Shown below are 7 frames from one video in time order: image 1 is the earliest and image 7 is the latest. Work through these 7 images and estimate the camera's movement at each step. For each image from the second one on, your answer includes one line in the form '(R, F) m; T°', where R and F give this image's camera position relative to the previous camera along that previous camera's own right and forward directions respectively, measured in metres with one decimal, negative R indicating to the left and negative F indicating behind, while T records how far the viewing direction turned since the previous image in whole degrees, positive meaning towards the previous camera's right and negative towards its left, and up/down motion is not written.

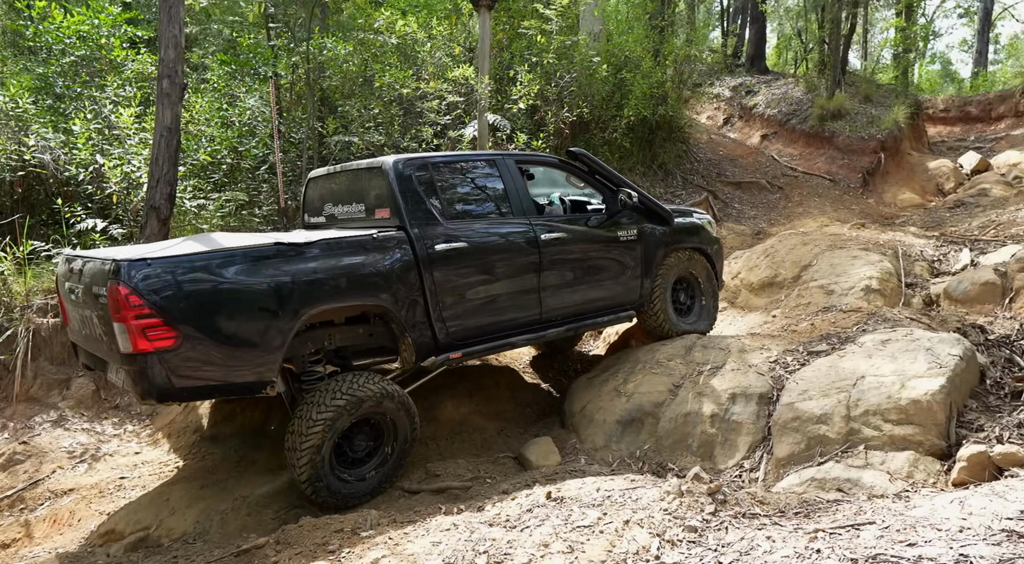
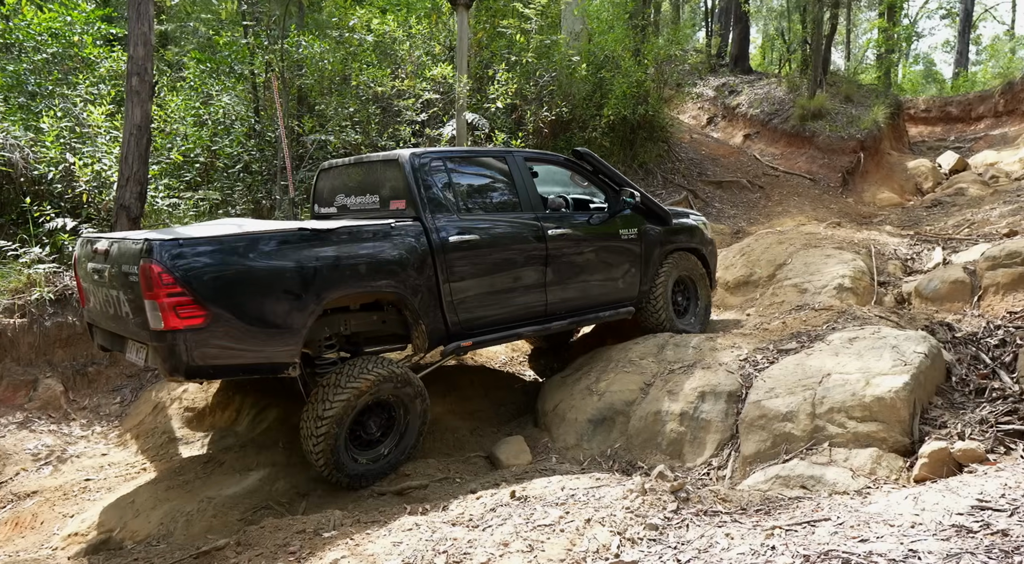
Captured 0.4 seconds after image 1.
(+0.1, 0.0) m; +1°
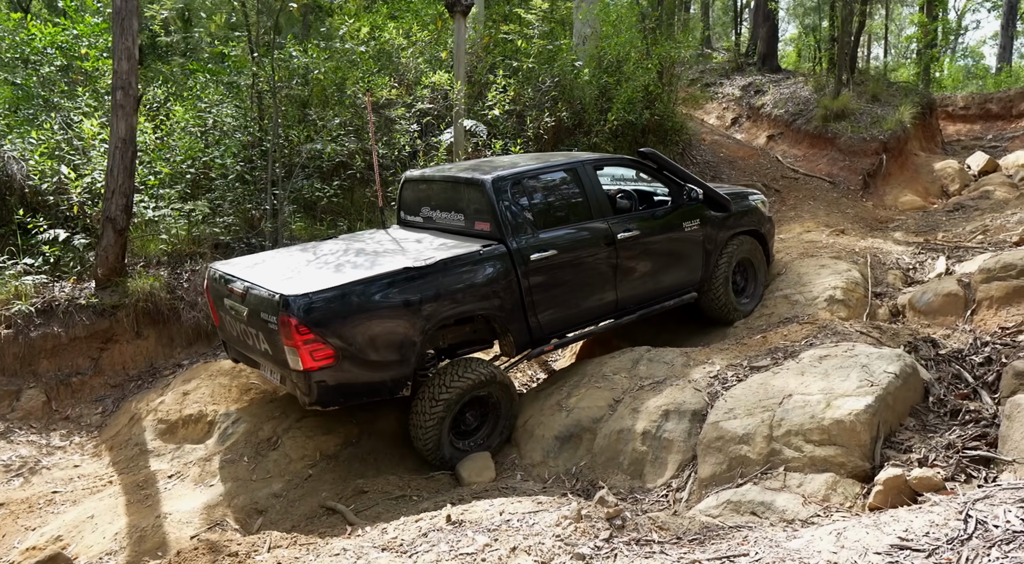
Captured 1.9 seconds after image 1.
(+0.5, +0.1) m; -3°
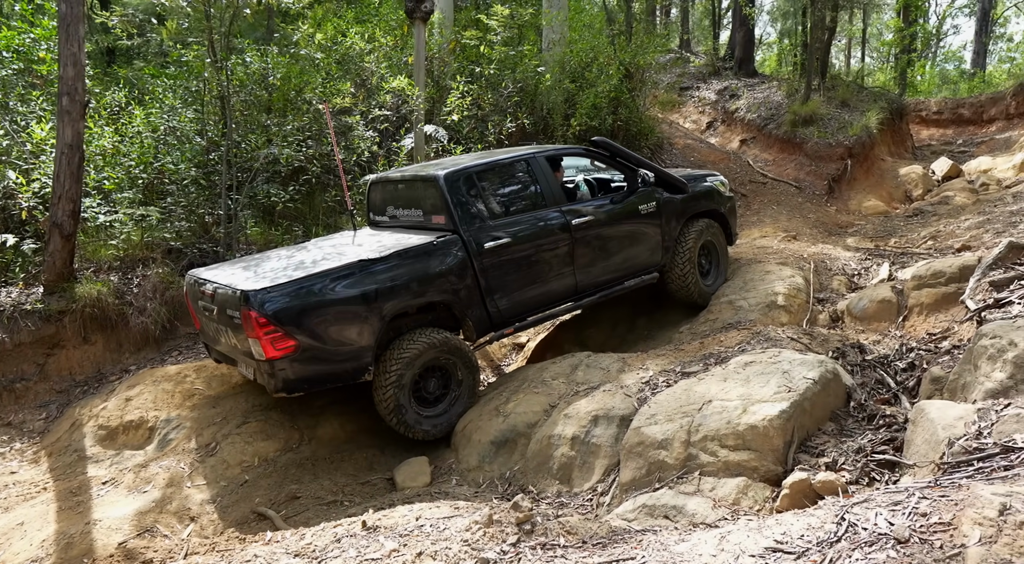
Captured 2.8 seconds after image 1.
(+0.3, -0.1) m; +1°
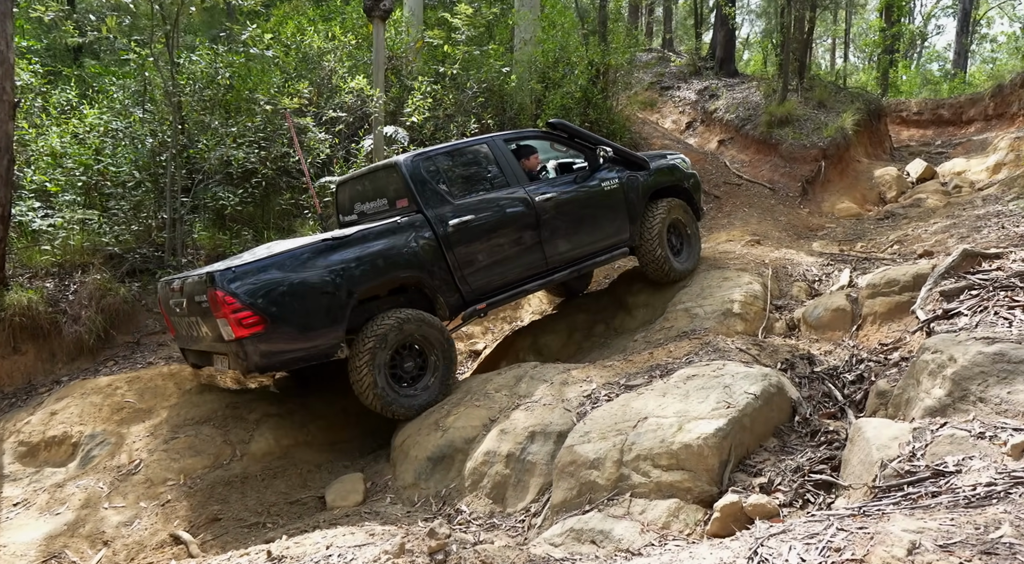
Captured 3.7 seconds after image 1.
(+0.3, +0.2) m; +1°
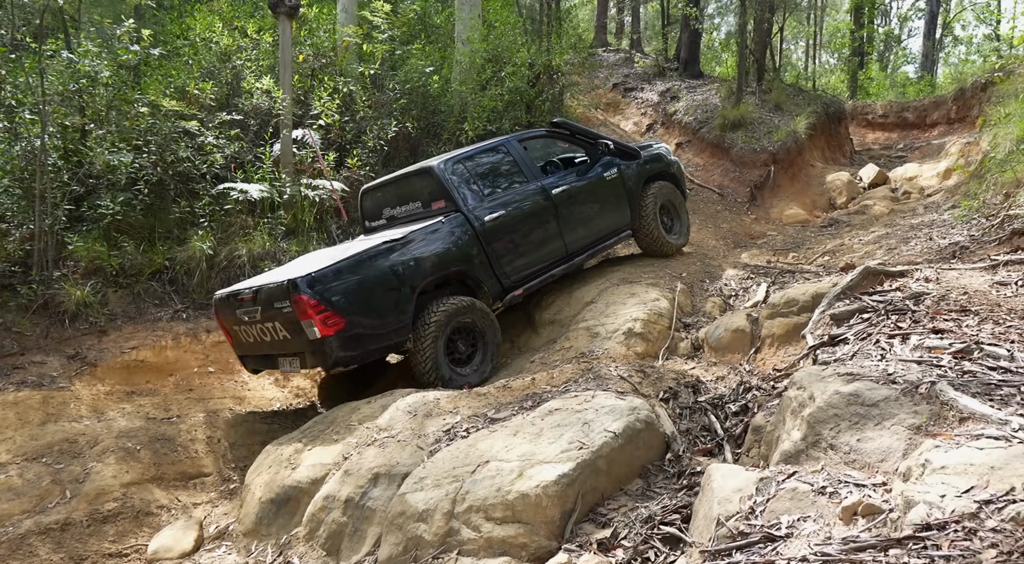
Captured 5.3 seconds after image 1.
(+0.8, +0.4) m; +1°
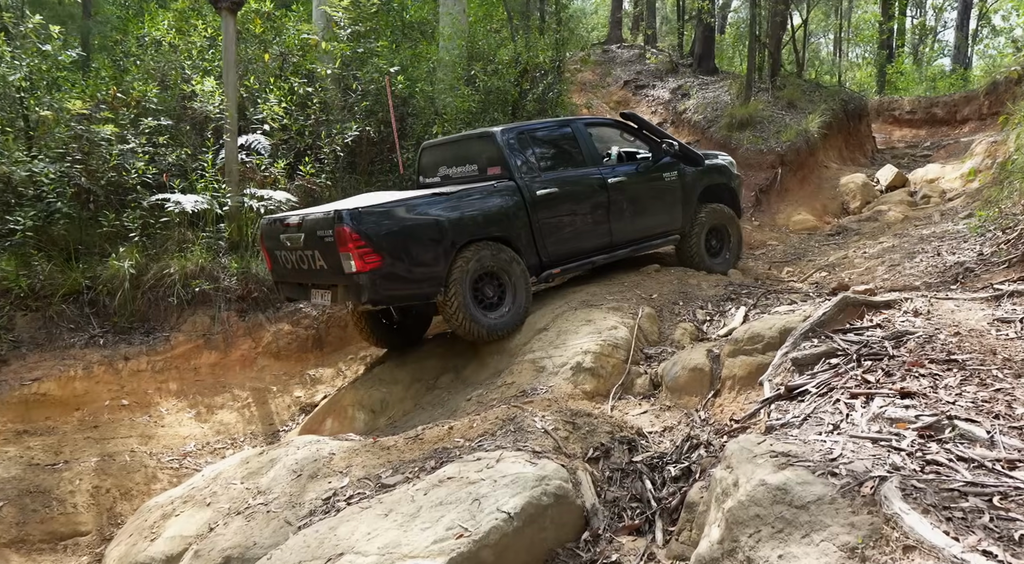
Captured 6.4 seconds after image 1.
(+0.7, +0.8) m; -2°
